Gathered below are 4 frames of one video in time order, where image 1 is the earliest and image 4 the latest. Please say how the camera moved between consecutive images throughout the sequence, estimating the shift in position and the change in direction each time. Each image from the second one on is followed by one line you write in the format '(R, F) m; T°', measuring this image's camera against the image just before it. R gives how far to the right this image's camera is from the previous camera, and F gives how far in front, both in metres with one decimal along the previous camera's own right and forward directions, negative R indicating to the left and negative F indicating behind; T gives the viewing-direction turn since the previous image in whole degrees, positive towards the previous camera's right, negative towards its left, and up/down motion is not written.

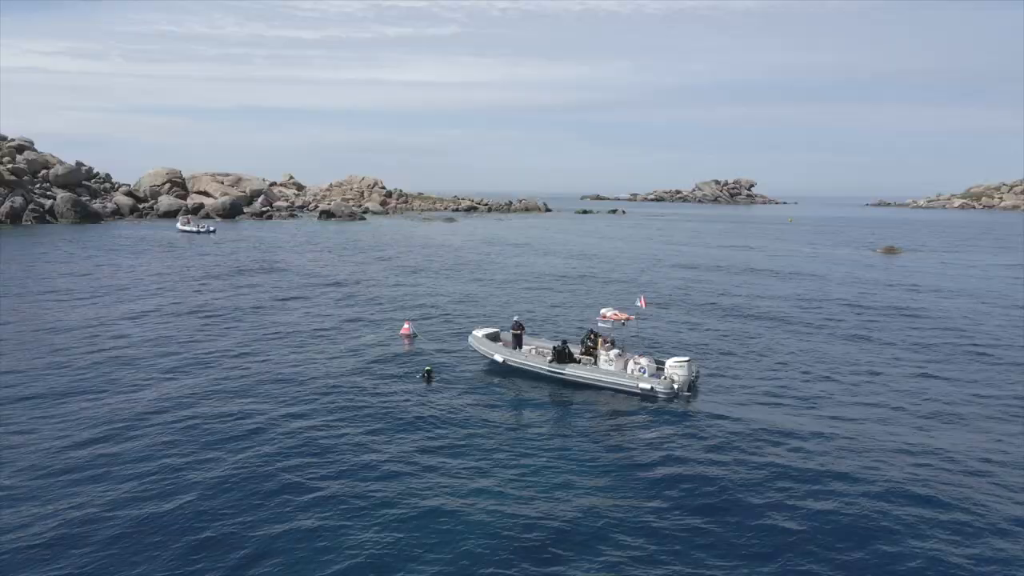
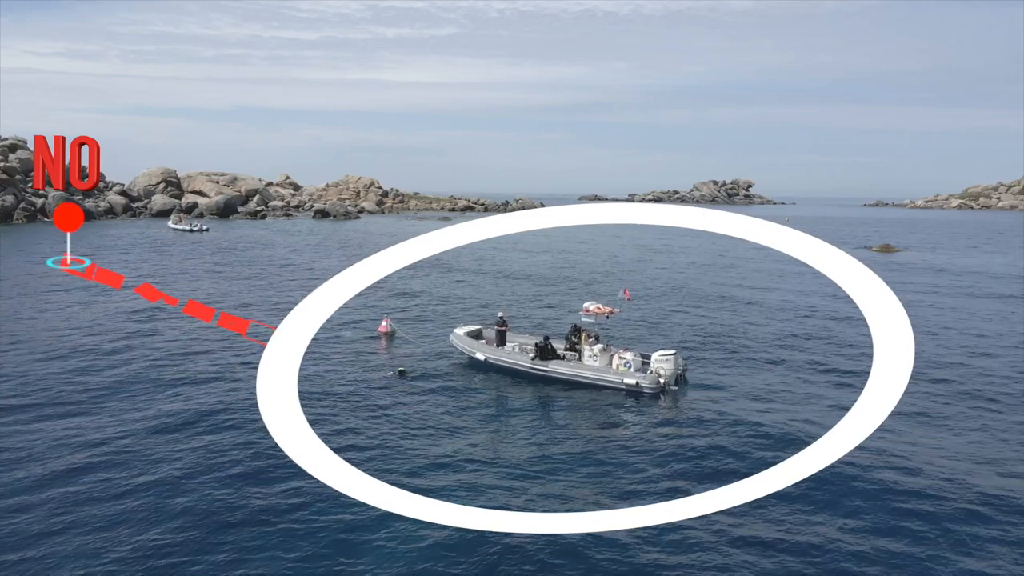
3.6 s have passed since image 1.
(+0.5, +0.6) m; 0°
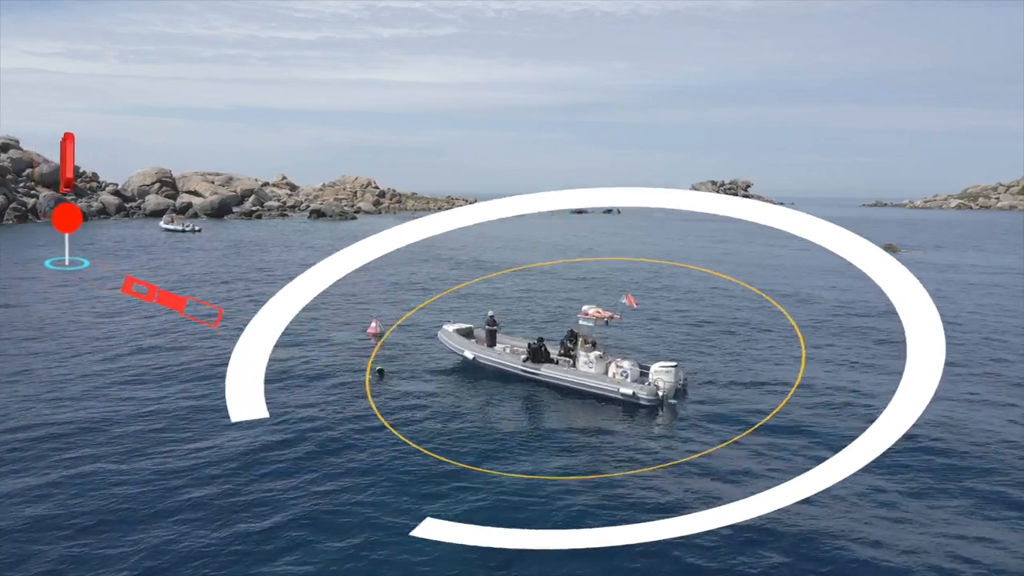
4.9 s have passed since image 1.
(+0.3, +1.3) m; 0°
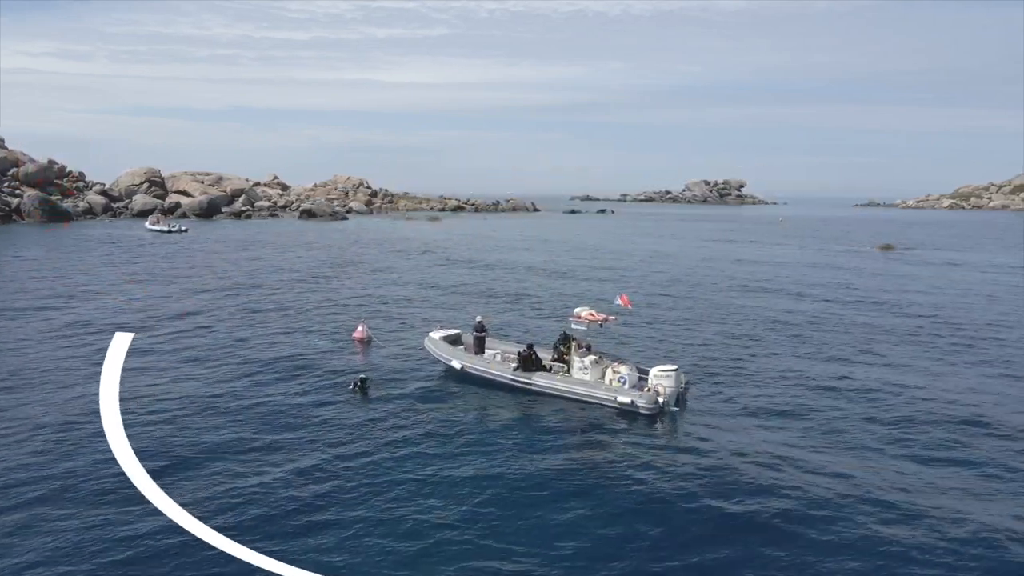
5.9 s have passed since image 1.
(+0.1, +1.2) m; +1°
